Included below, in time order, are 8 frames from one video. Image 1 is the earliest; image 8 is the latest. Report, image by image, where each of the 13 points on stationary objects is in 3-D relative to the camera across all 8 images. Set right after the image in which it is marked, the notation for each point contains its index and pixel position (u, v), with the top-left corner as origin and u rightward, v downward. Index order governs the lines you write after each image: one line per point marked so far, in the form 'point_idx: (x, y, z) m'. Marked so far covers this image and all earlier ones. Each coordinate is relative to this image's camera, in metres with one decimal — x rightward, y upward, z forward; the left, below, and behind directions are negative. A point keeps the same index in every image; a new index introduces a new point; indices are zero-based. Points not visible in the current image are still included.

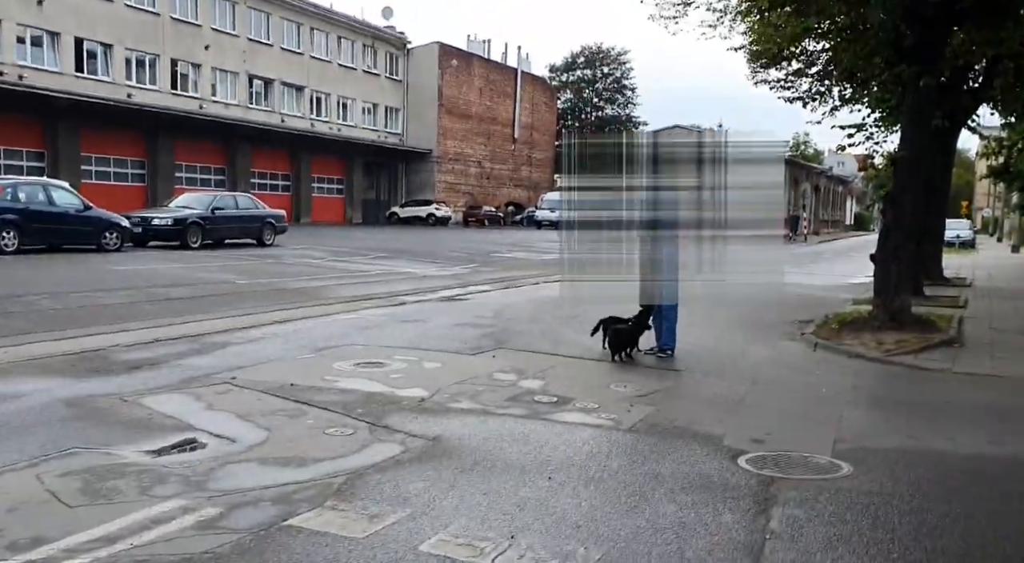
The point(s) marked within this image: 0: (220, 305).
0: (-4.0, -0.3, +11.2) m
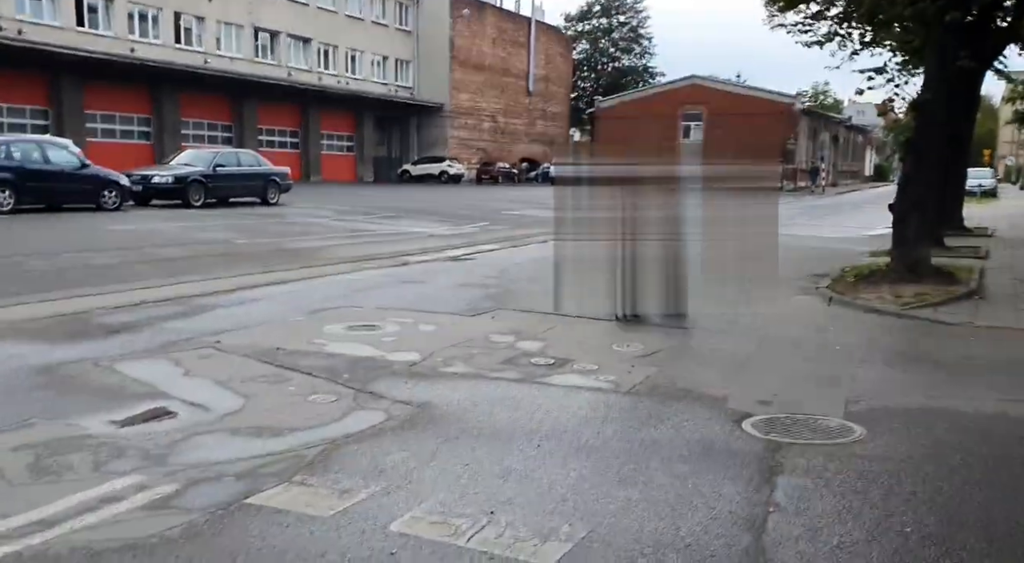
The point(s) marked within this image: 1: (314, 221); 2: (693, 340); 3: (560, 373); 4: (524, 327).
0: (-3.9, +0.2, +10.9) m
1: (-4.6, +1.4, +19.4) m
2: (+1.7, -0.6, +8.0) m
3: (+0.3, -0.7, +6.3) m
4: (+0.1, -0.4, +8.1) m
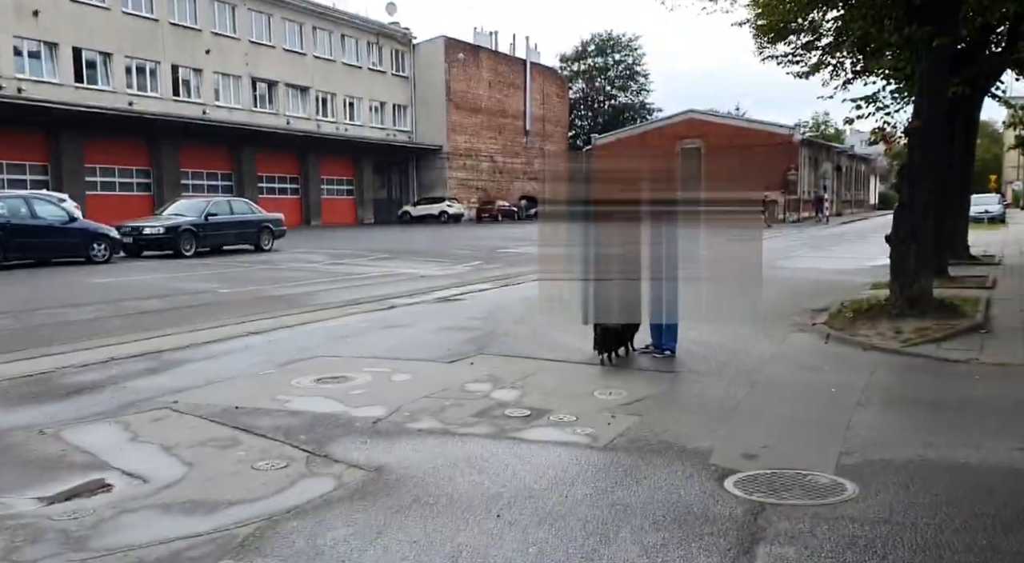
0: (-4.1, -0.5, +10.7) m
1: (-4.7, +0.4, +19.1) m
2: (+1.5, -0.9, +7.6) m
3: (+0.2, -1.0, +5.9) m
4: (-0.1, -0.9, +7.7) m
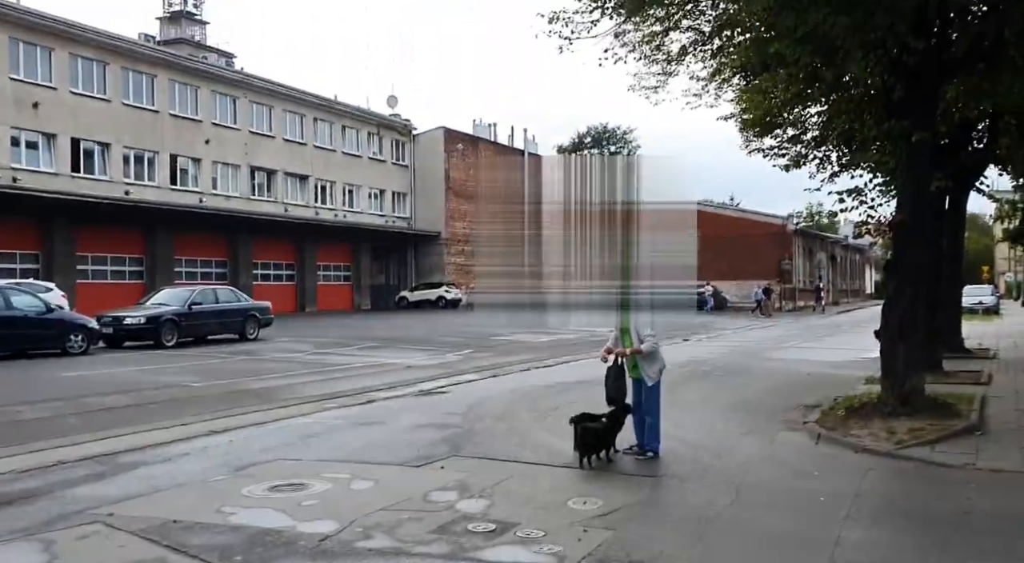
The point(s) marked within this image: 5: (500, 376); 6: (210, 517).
0: (-4.4, -1.6, +10.2) m
1: (-5.0, -1.7, +18.7) m
2: (+1.3, -1.8, +7.1) m
3: (-0.1, -1.7, +5.5) m
4: (-0.4, -1.7, +7.3) m
5: (-0.2, -1.9, +16.4) m
6: (-2.1, -1.6, +5.8) m
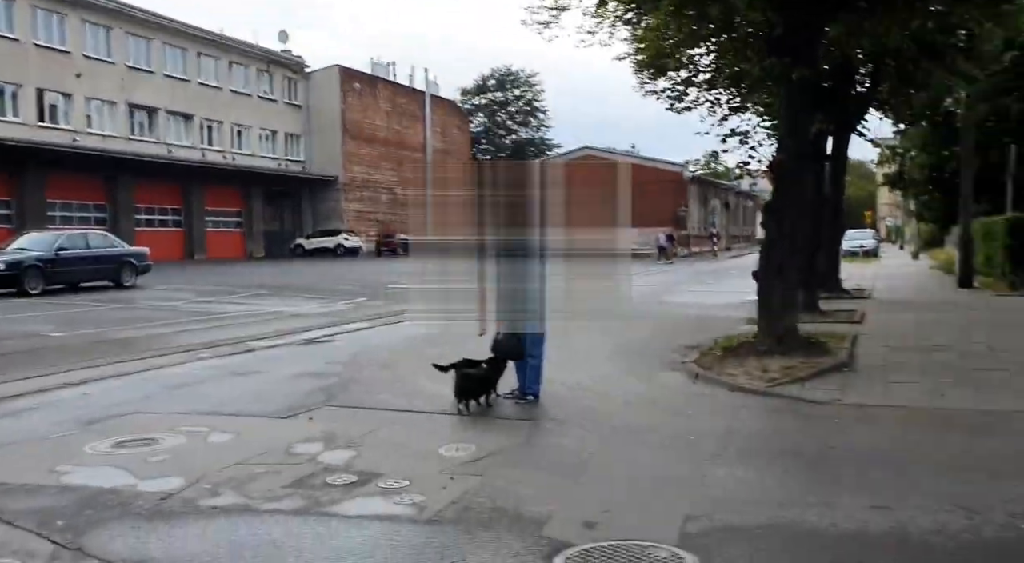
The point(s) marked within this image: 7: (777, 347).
0: (-5.7, -1.0, +9.4) m
1: (-7.4, -0.5, +17.8) m
2: (+0.2, -1.3, +7.0) m
3: (-1.0, -1.3, +5.2) m
4: (-1.4, -1.2, +7.0) m
5: (-2.4, -0.8, +16.0) m
6: (-3.0, -1.3, +5.3) m
7: (+3.1, -0.8, +9.8) m
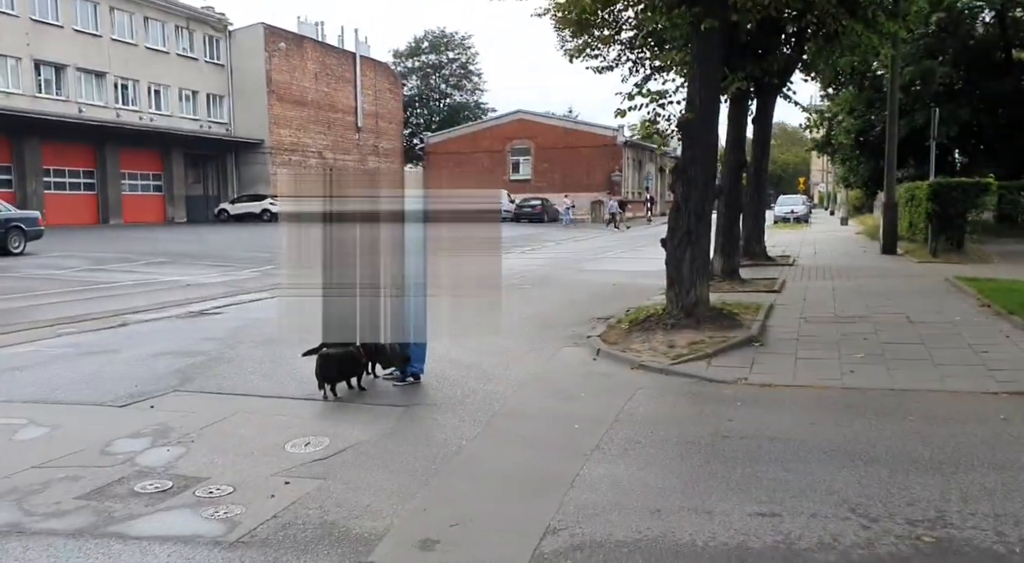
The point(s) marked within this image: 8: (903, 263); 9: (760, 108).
0: (-6.9, -0.7, +8.2) m
1: (-9.1, +0.1, +16.4) m
2: (-0.8, -1.1, +6.2) m
3: (-1.9, -1.2, +4.3) m
4: (-2.4, -1.0, +6.1) m
5: (-4.0, -0.2, +15.0) m
6: (-3.9, -1.1, +4.3) m
7: (+1.9, -0.4, +9.2) m
8: (+8.3, +0.4, +17.7) m
9: (+5.4, +3.7, +17.9) m
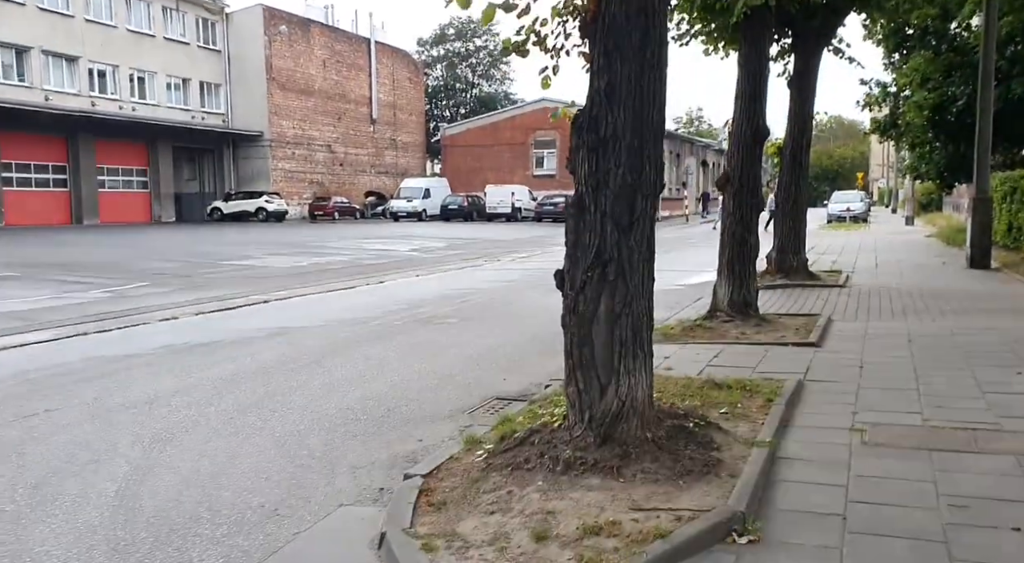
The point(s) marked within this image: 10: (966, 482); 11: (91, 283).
0: (-8.5, -1.1, +3.7) m
1: (-10.2, -0.2, +12.0) m
2: (-2.5, -1.5, +1.4) m
3: (-3.7, -1.7, -0.5) m
4: (-4.1, -1.5, +1.3) m
5: (-5.2, -0.6, +10.3) m
6: (-5.7, -1.6, -0.4) m
7: (+0.4, -0.9, +4.1) m
8: (+7.3, -0.1, +12.2) m
9: (+4.4, +3.3, +12.7) m
10: (+2.3, -1.0, +4.2) m
11: (-7.6, 0.0, +14.8) m
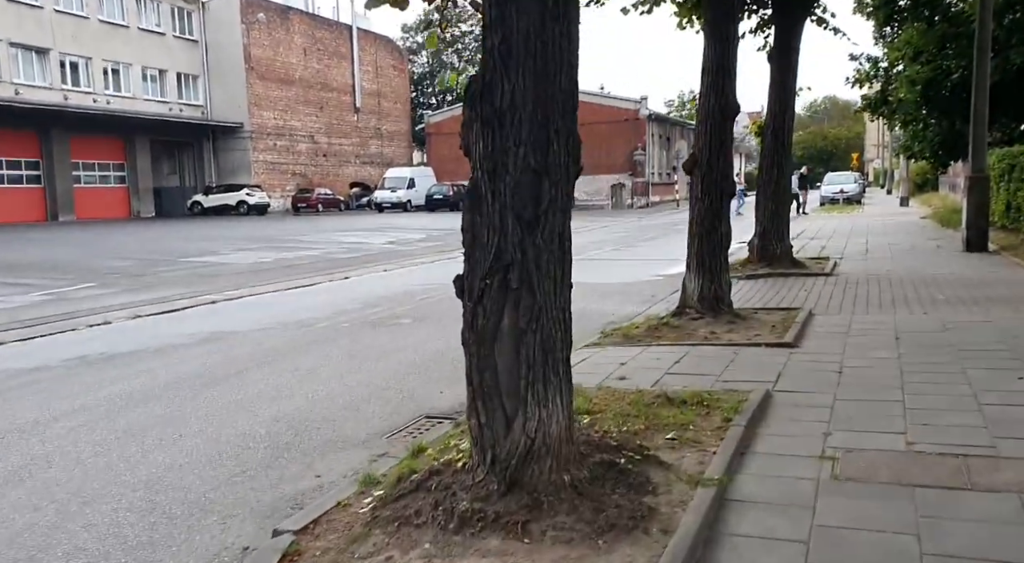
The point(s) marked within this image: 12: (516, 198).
0: (-8.9, -1.3, +2.8) m
1: (-10.7, -0.4, +11.1) m
2: (-3.0, -1.7, +0.5) m
3: (-4.1, -1.8, -1.3) m
4: (-4.6, -1.6, +0.5) m
5: (-5.7, -0.7, +9.5) m
6: (-6.1, -1.8, -1.3) m
7: (-0.1, -0.9, +3.3) m
8: (+6.7, +0.1, +11.4) m
9: (+3.8, +3.4, +11.8) m
10: (+1.8, -1.0, +3.3) m
11: (-8.2, -0.1, +13.9) m
12: (0.0, +0.3, +3.5) m
